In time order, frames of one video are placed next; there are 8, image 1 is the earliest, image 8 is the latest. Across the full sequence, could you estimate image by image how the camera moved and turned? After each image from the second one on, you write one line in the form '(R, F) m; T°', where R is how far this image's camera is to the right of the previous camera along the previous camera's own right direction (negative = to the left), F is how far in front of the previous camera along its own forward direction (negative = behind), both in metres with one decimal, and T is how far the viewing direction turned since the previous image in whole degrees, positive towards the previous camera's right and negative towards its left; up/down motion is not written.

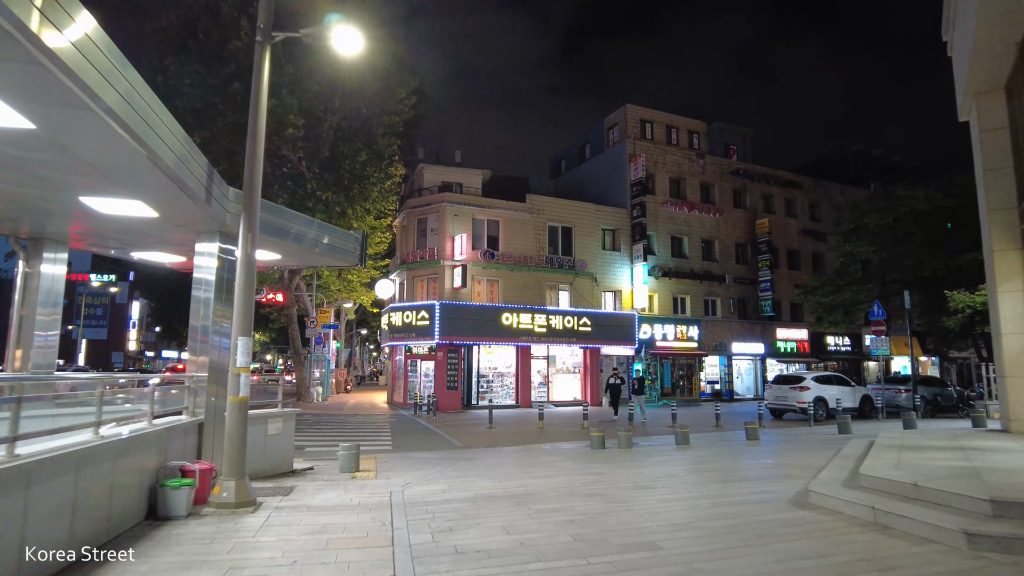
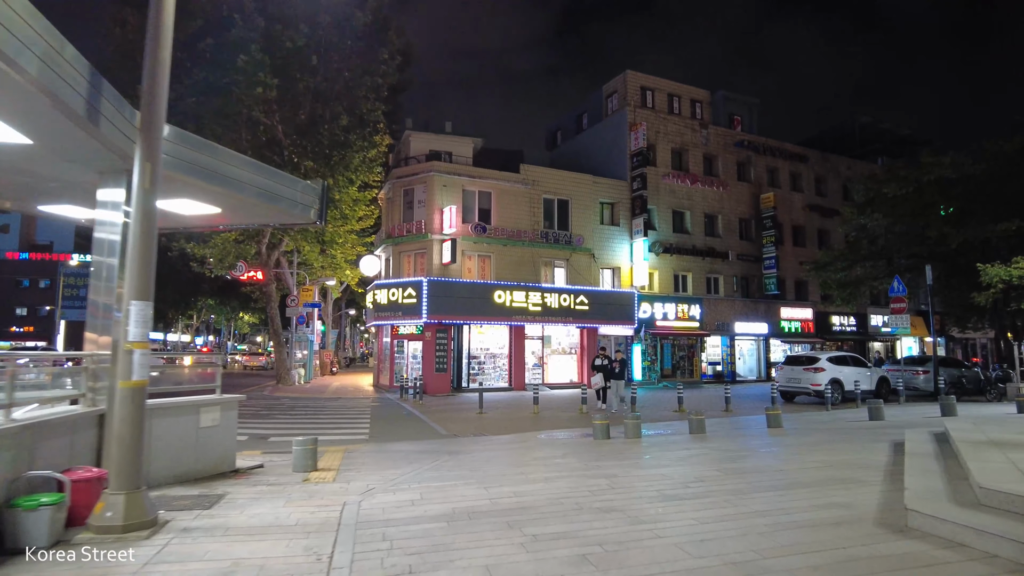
(0.0, +1.7) m; +1°
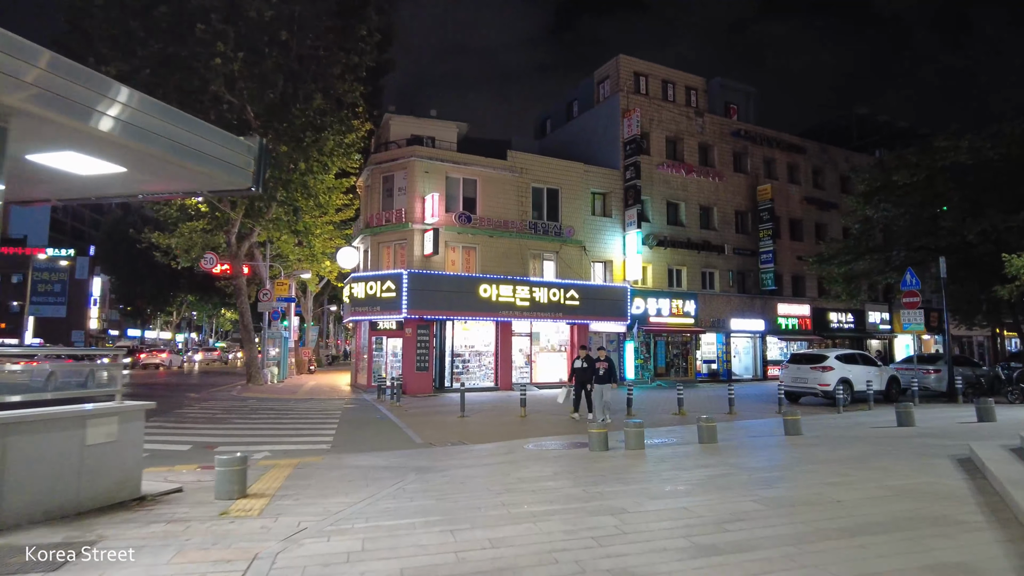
(+0.1, +1.6) m; +1°
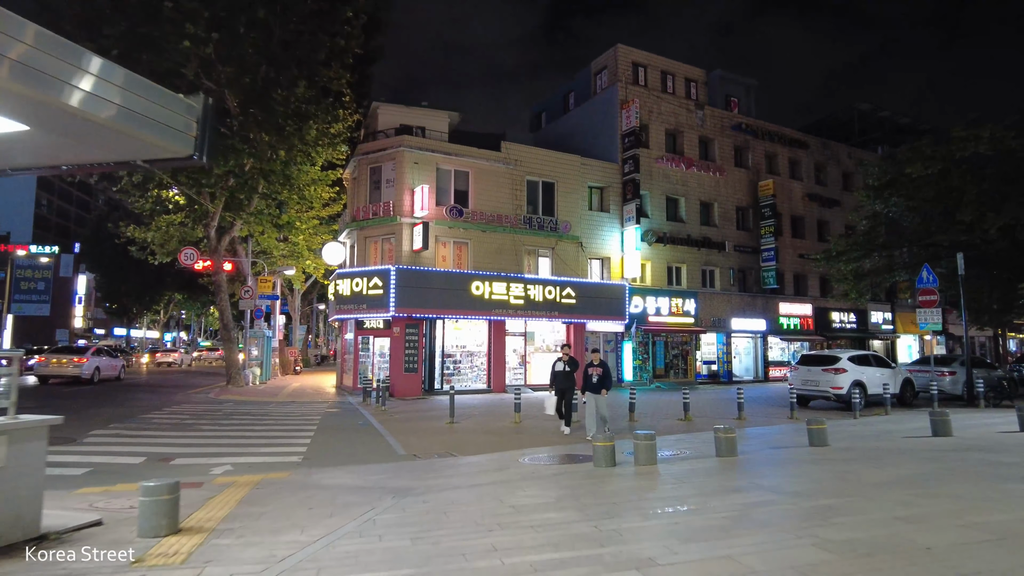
(0.0, +1.2) m; +1°
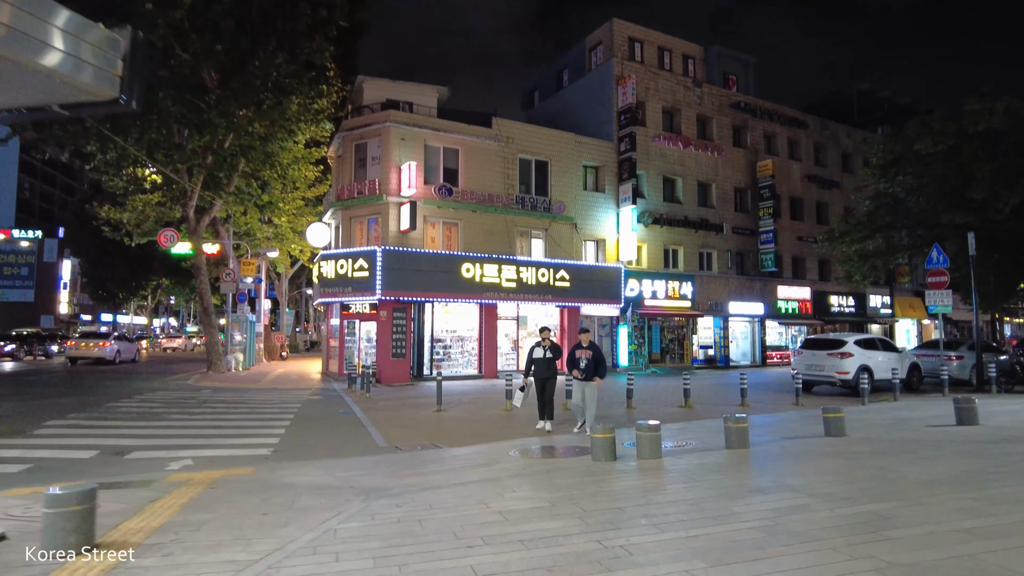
(0.0, +0.9) m; +1°
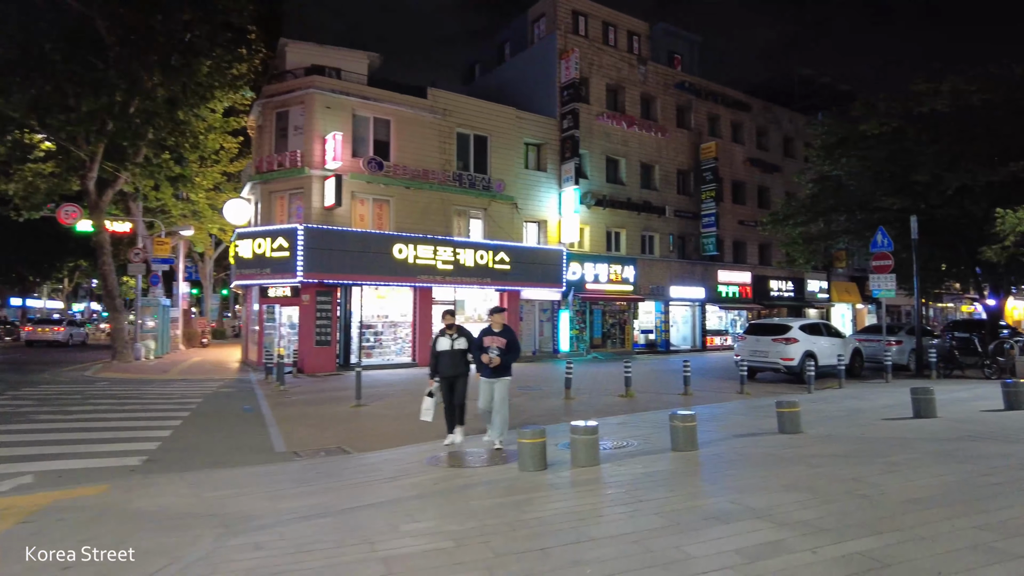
(+0.3, +1.2) m; +5°
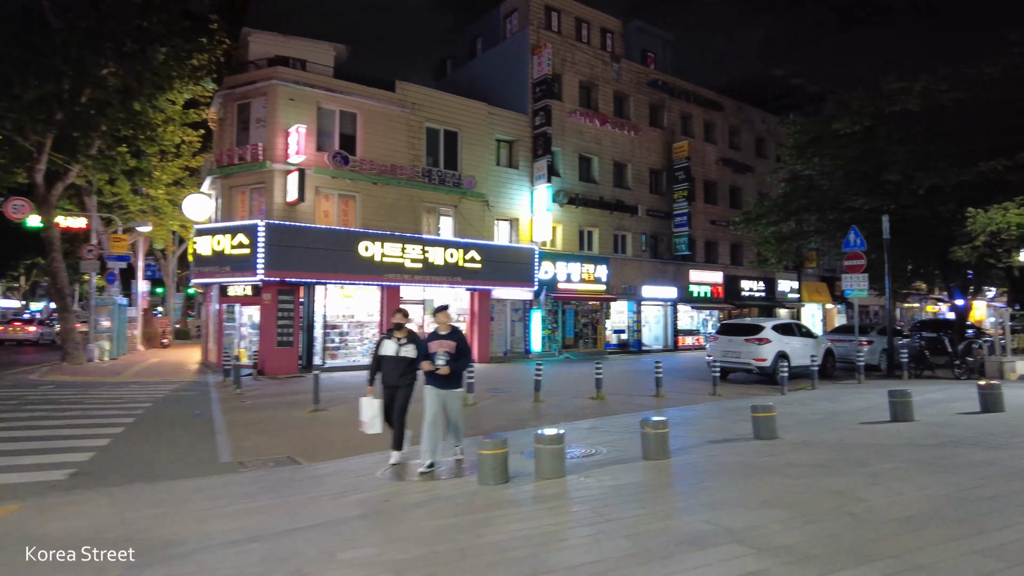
(+0.1, +0.5) m; +2°
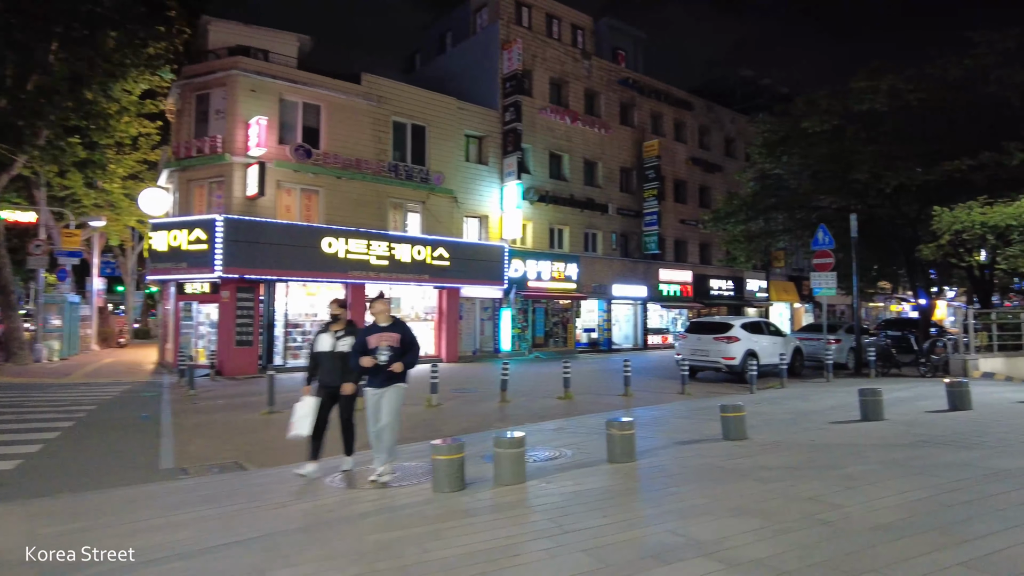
(+0.1, +0.3) m; +2°
